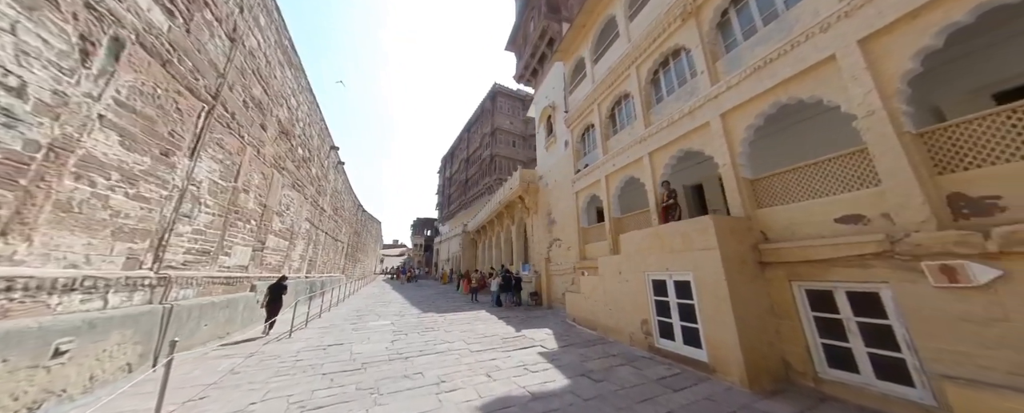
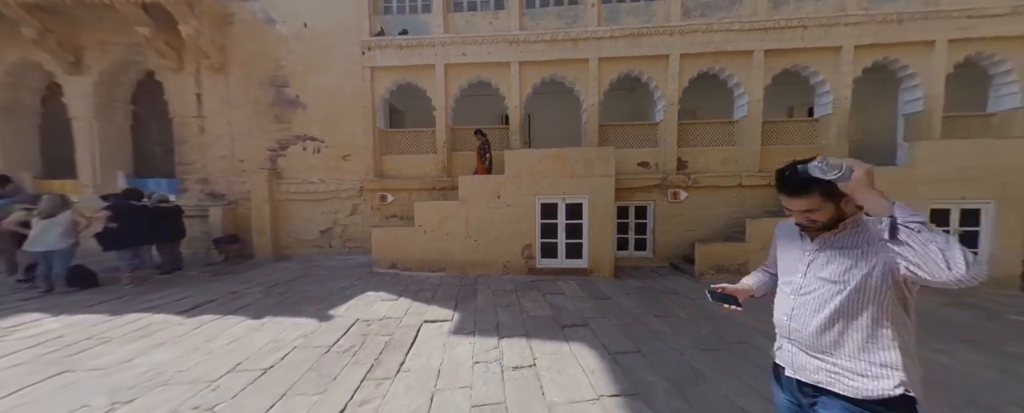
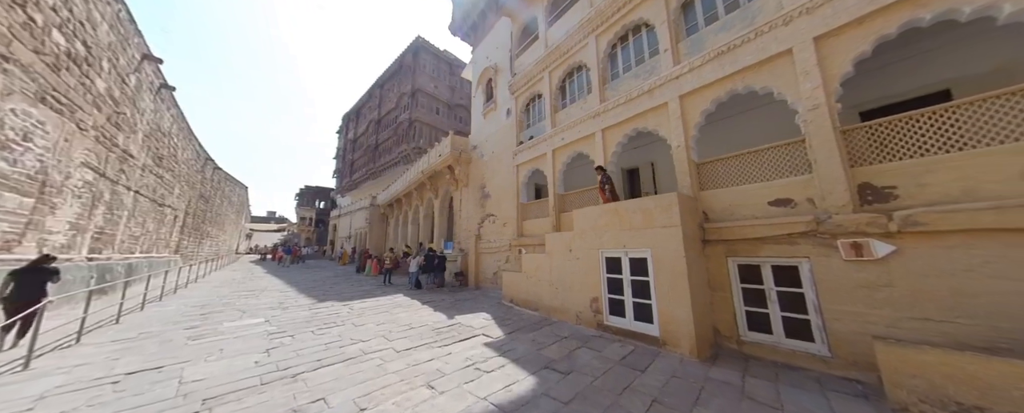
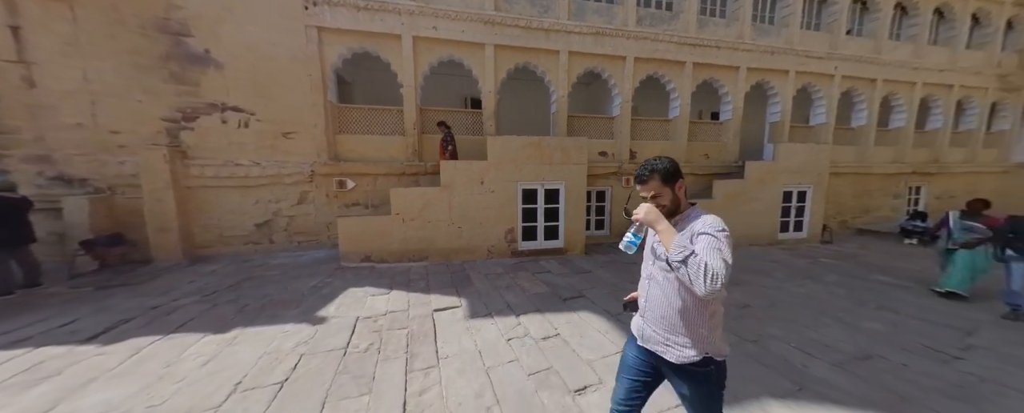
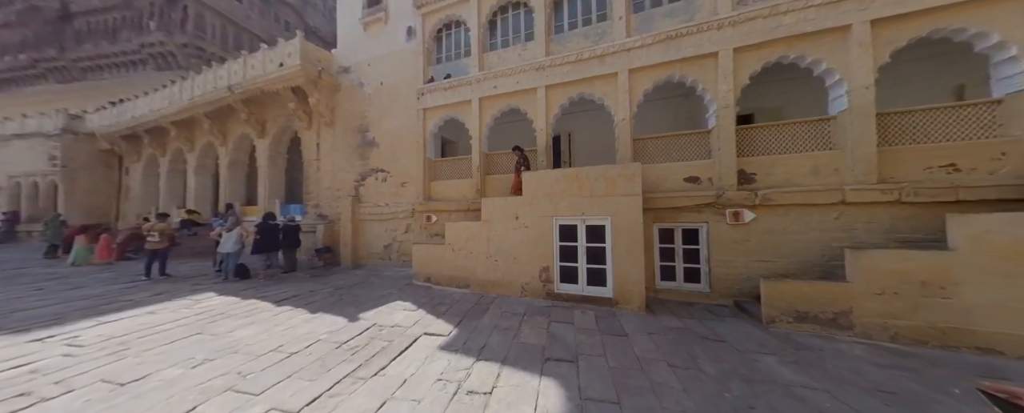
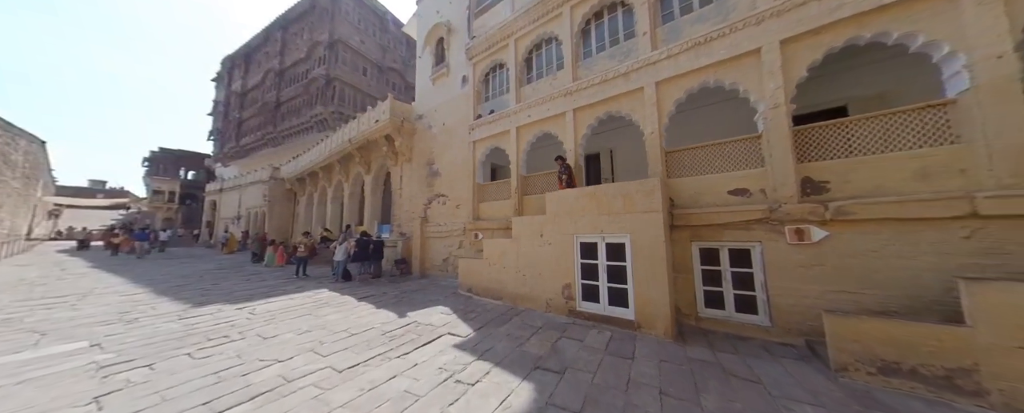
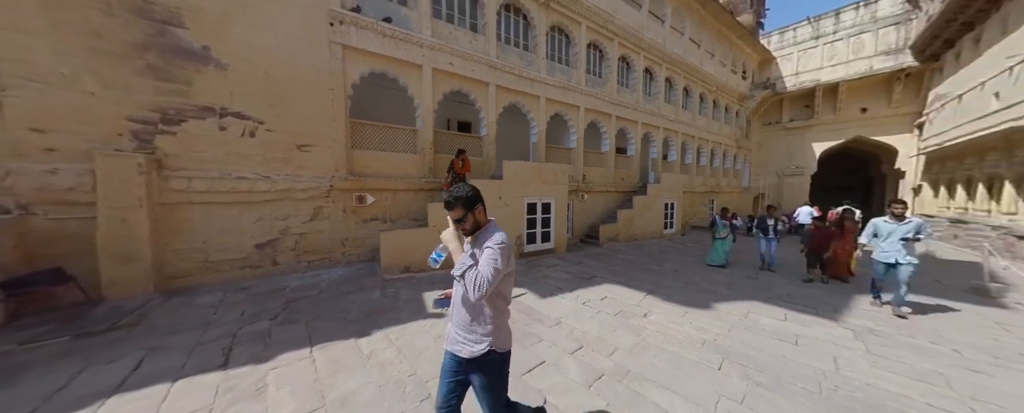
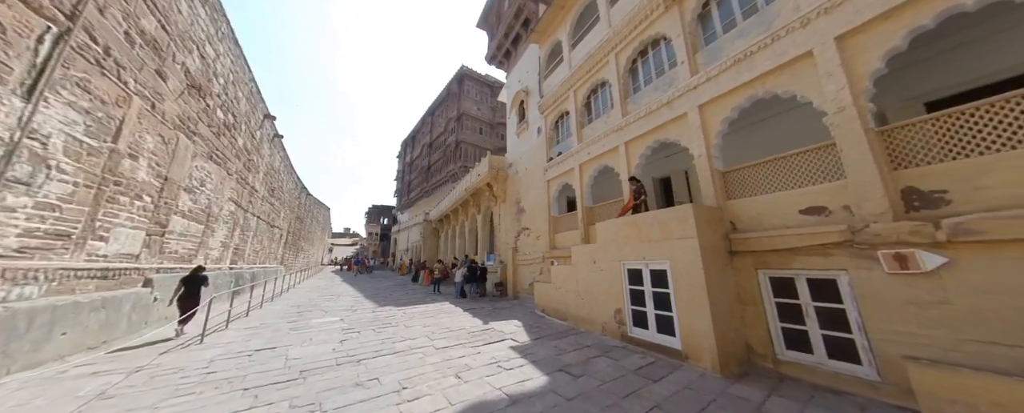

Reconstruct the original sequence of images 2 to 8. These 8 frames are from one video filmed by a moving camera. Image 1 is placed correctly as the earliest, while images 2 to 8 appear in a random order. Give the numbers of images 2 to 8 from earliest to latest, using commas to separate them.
8, 3, 6, 5, 2, 4, 7
